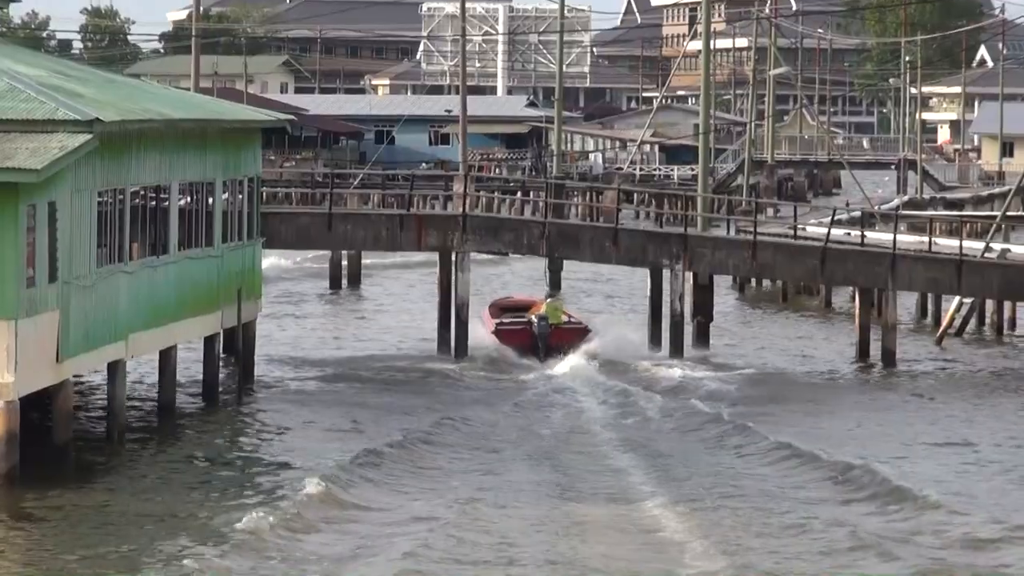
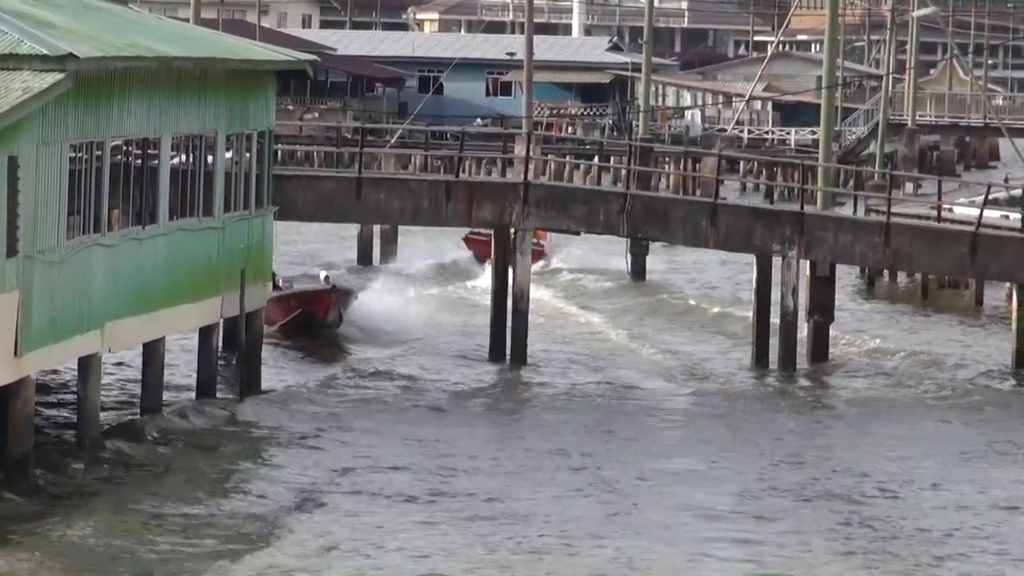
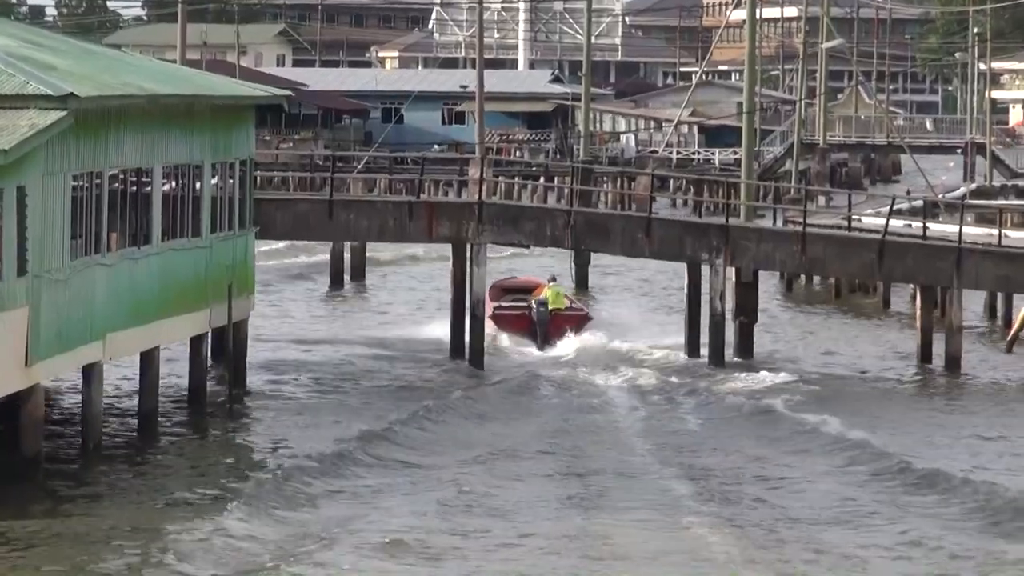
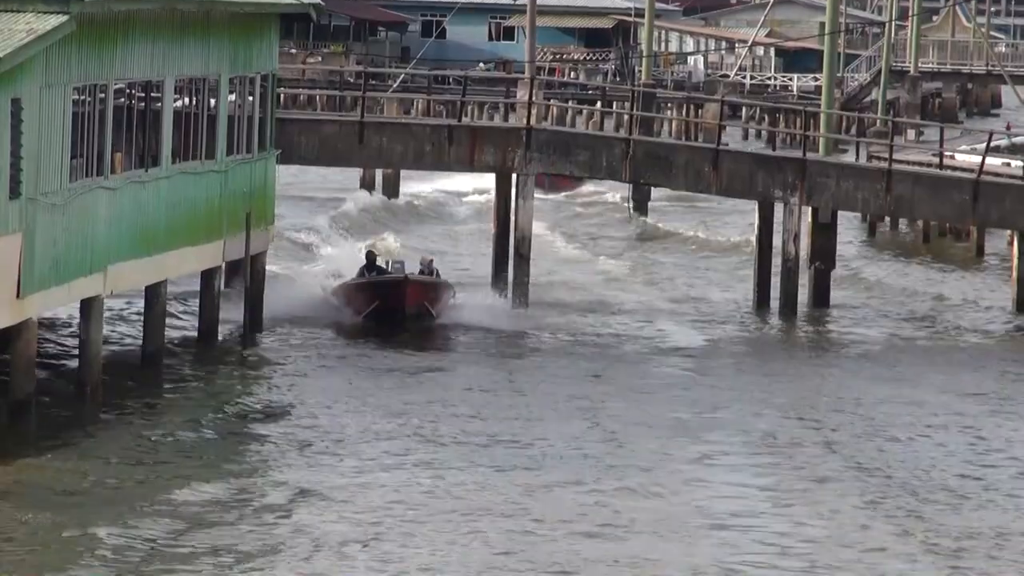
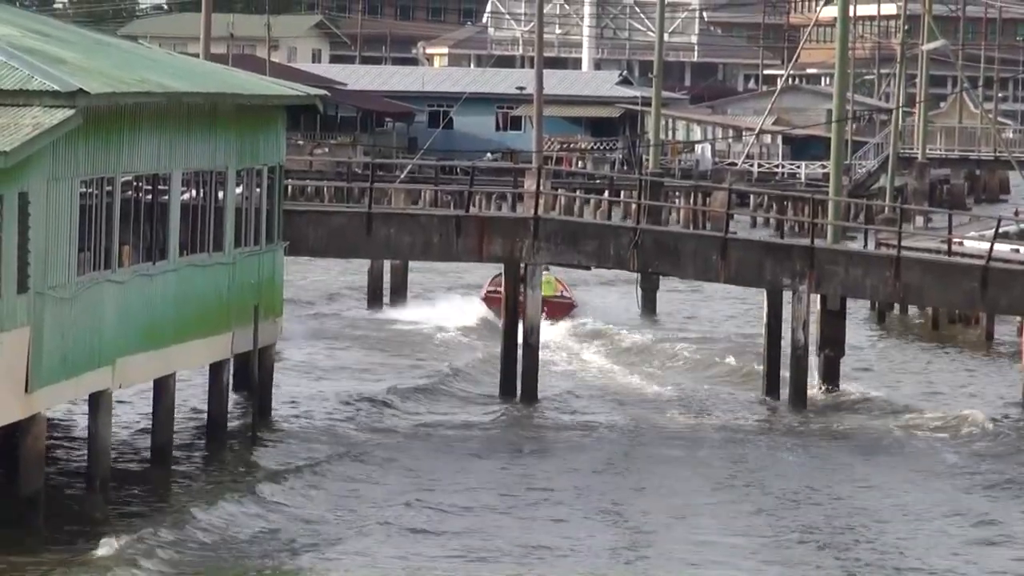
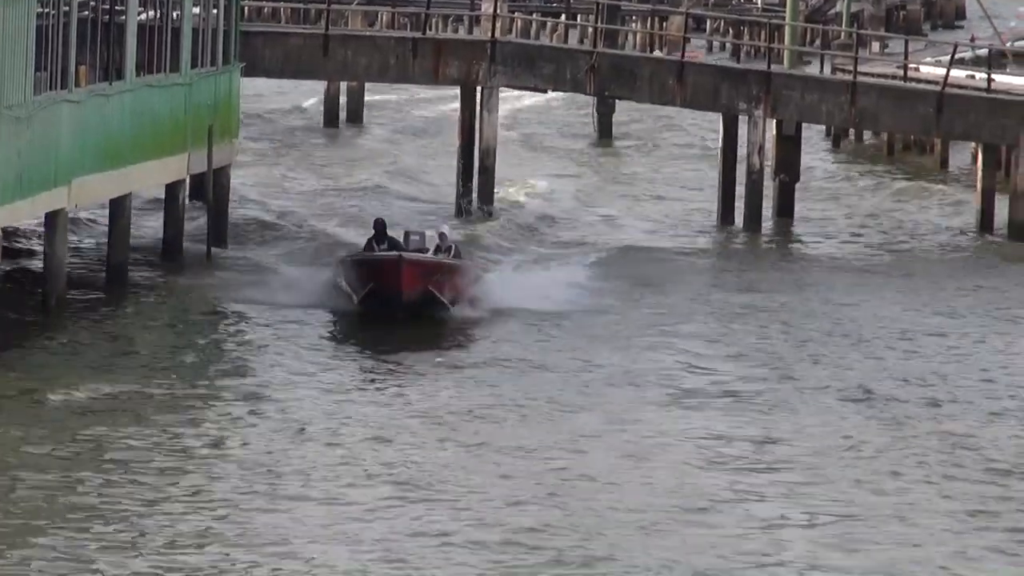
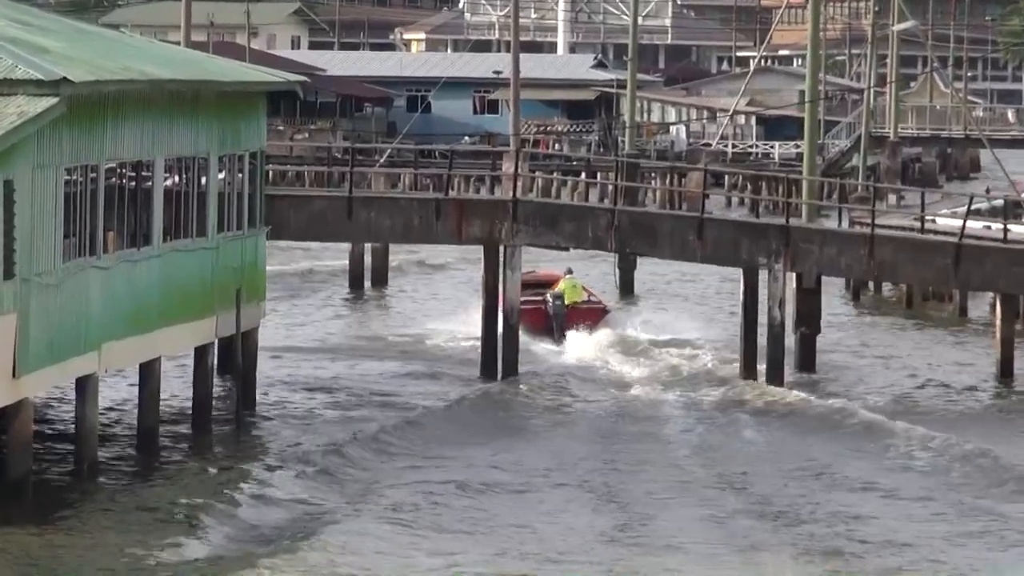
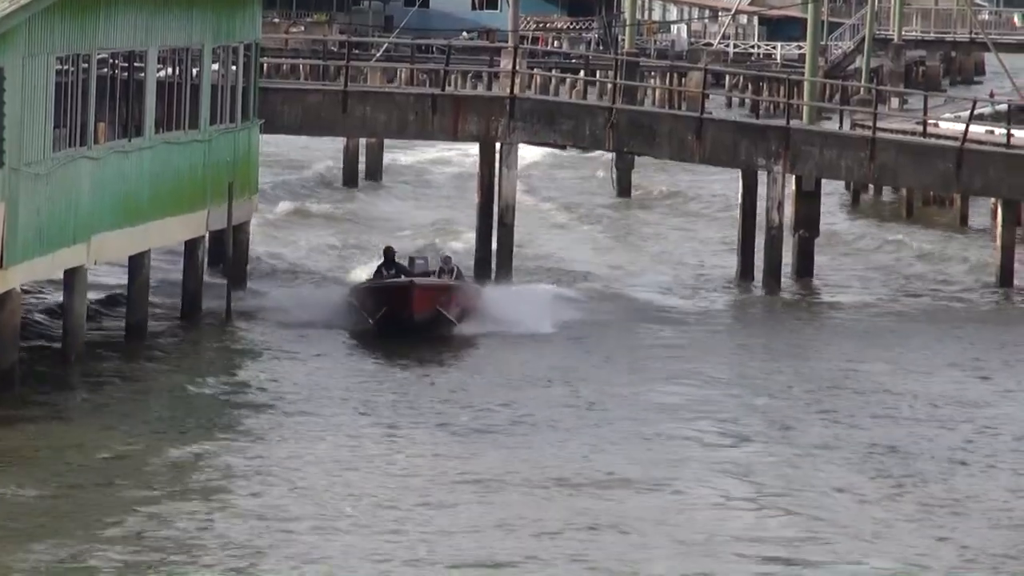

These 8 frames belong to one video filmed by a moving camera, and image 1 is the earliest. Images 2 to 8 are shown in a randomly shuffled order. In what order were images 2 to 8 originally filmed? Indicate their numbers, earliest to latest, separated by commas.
3, 7, 5, 2, 4, 8, 6
